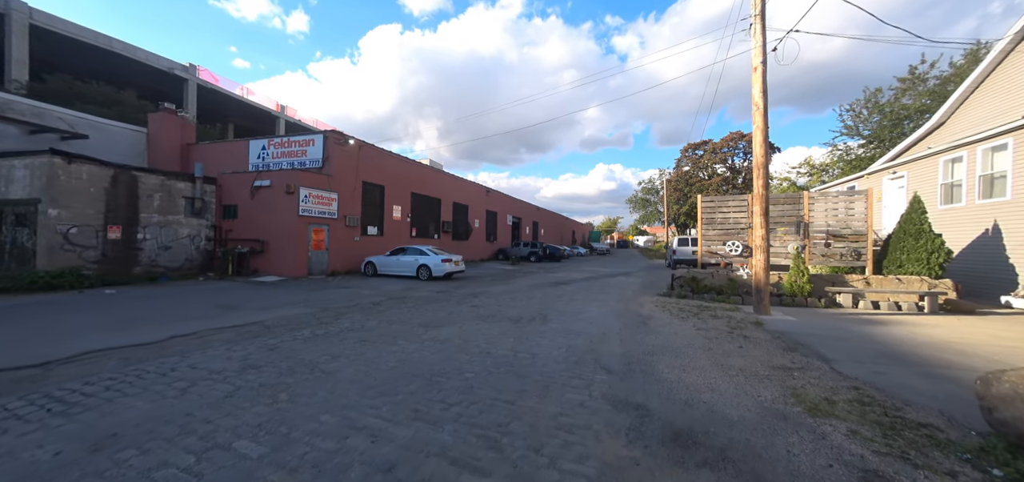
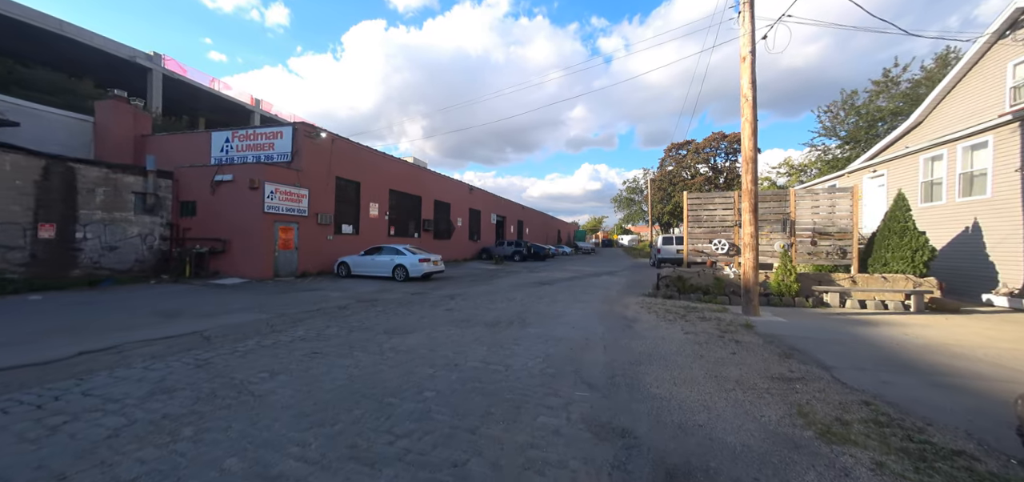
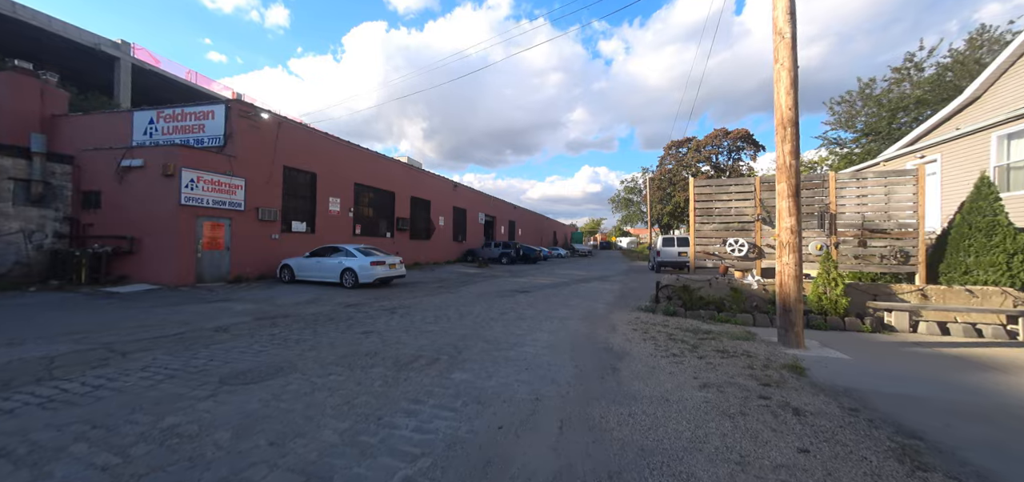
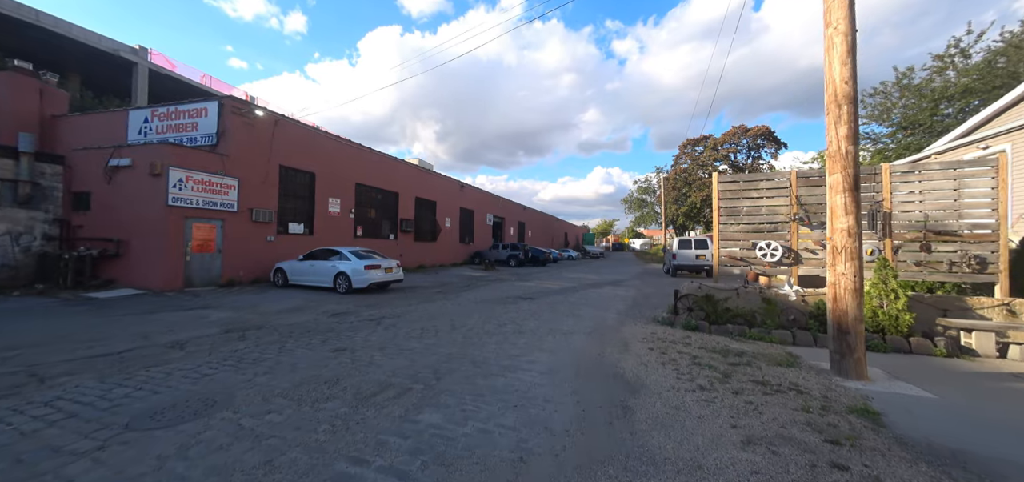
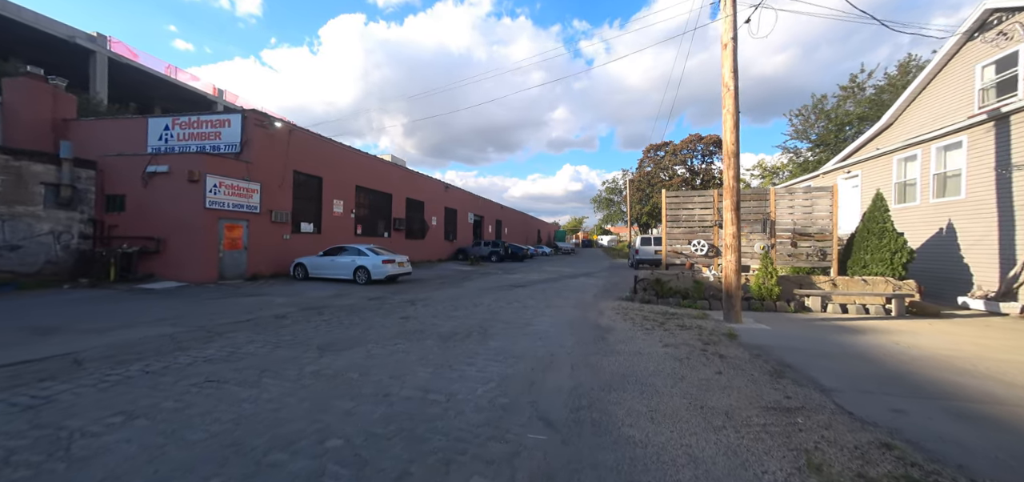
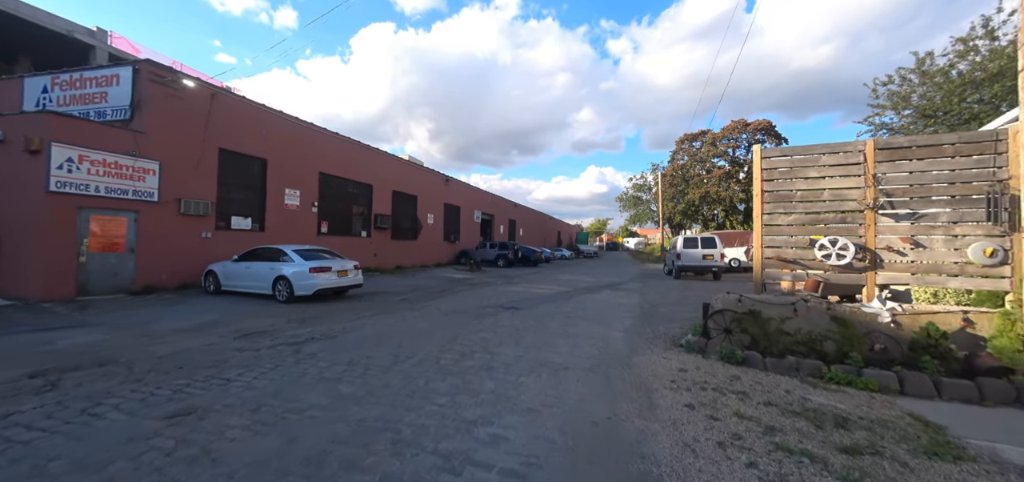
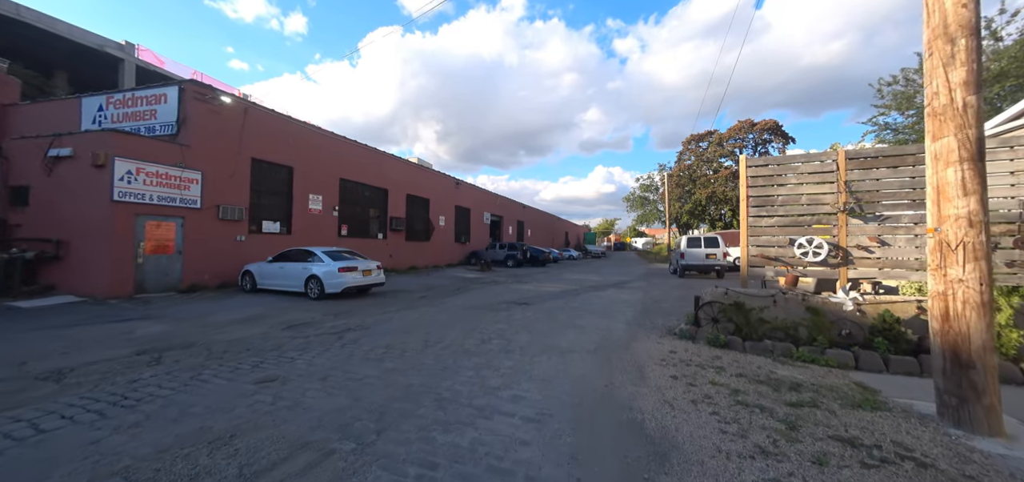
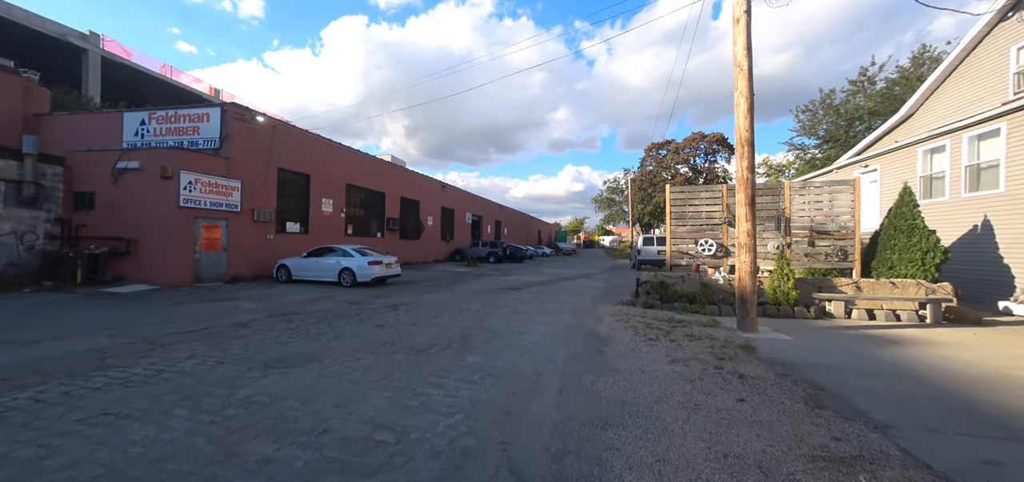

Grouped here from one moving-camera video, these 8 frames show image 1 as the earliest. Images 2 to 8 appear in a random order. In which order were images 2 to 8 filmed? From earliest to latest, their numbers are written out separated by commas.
2, 5, 8, 3, 4, 7, 6
